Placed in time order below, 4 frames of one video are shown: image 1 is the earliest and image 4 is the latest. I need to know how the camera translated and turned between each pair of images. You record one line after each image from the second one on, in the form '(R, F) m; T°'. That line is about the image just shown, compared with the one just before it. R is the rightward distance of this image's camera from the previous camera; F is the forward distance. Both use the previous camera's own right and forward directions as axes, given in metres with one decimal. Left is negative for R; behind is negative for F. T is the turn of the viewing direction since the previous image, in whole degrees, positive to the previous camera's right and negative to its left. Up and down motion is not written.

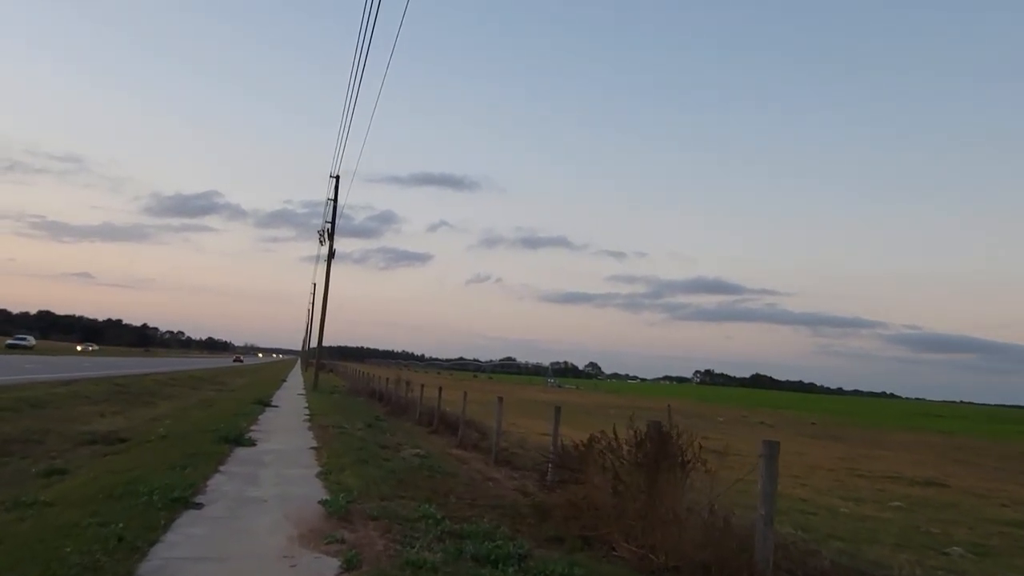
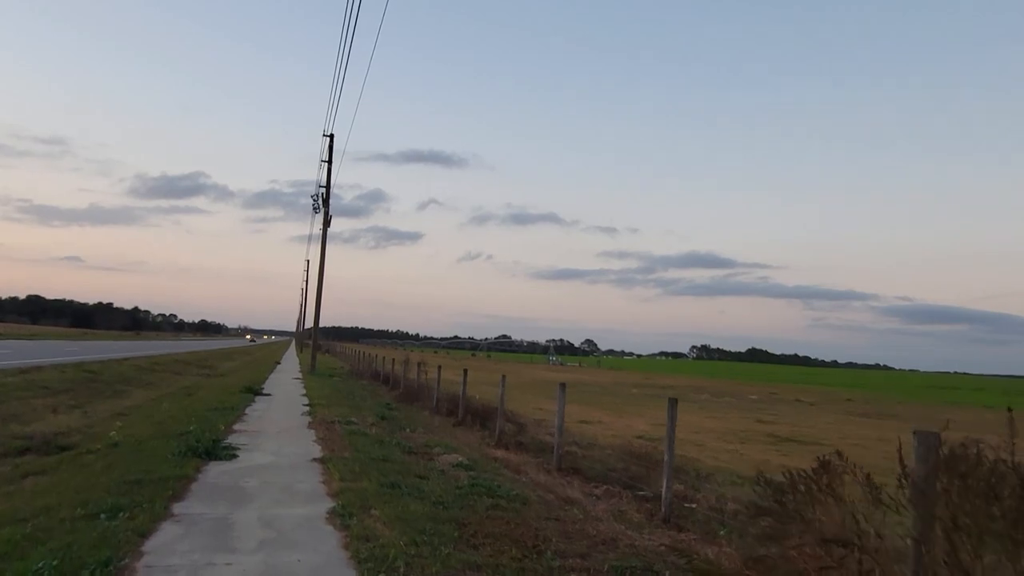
(-1.4, +4.7) m; +1°
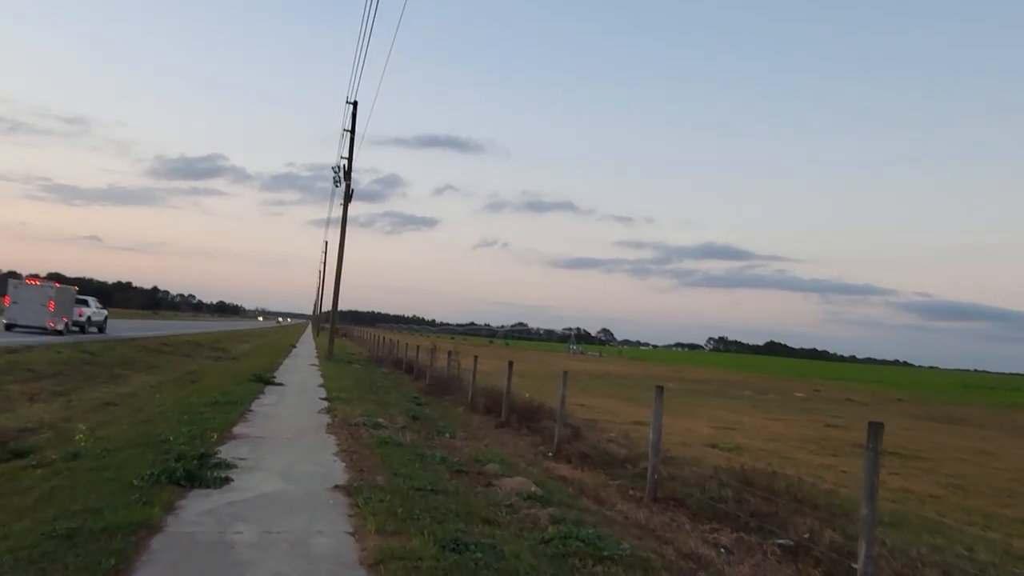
(-1.0, +3.4) m; -1°
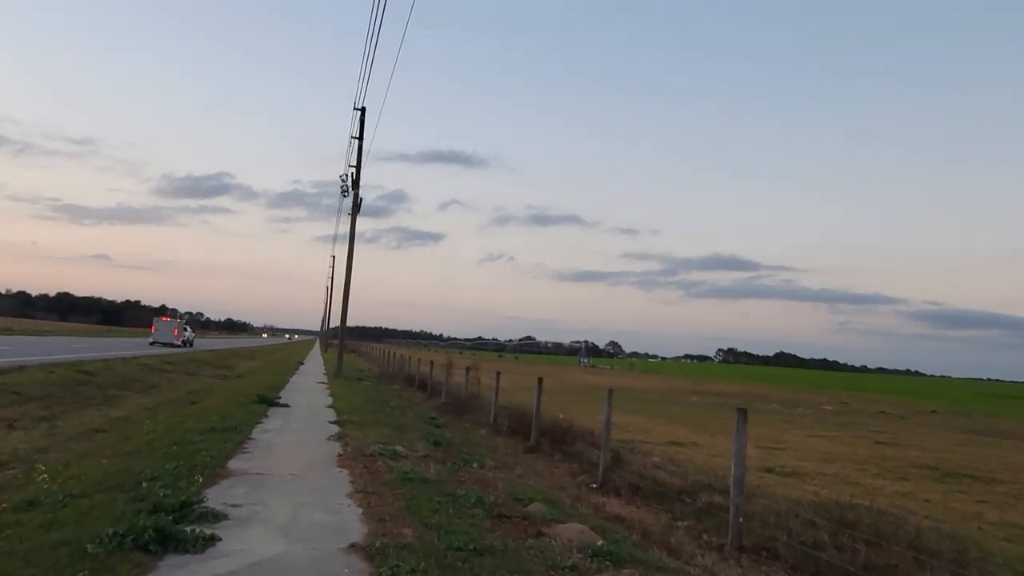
(-0.5, +1.9) m; -1°
